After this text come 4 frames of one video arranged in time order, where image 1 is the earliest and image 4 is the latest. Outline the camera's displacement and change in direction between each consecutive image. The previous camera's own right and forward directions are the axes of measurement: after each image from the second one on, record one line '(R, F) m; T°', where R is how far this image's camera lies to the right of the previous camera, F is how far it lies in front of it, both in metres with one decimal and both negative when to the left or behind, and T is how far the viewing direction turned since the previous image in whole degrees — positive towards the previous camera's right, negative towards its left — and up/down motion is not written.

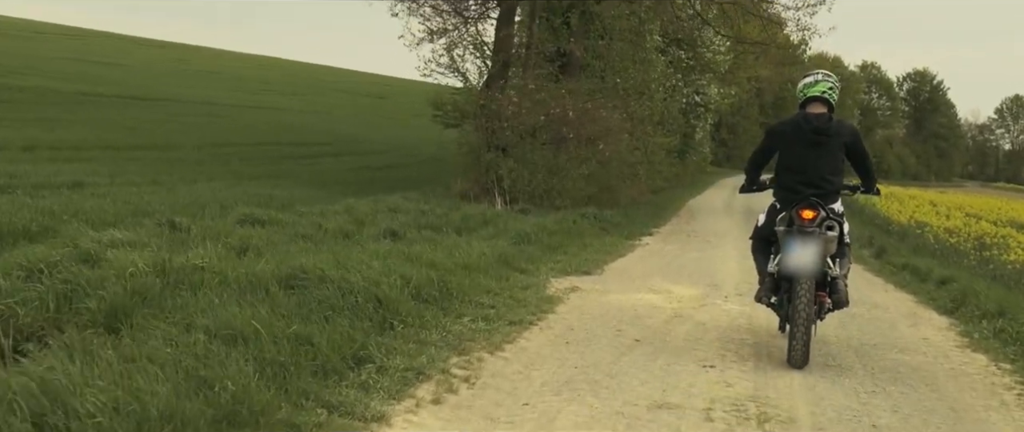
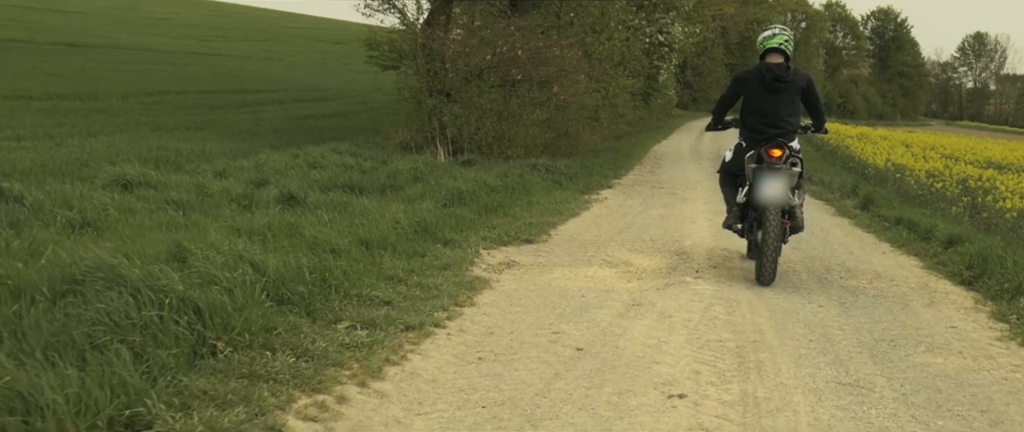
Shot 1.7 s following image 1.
(+0.4, +1.9) m; +2°
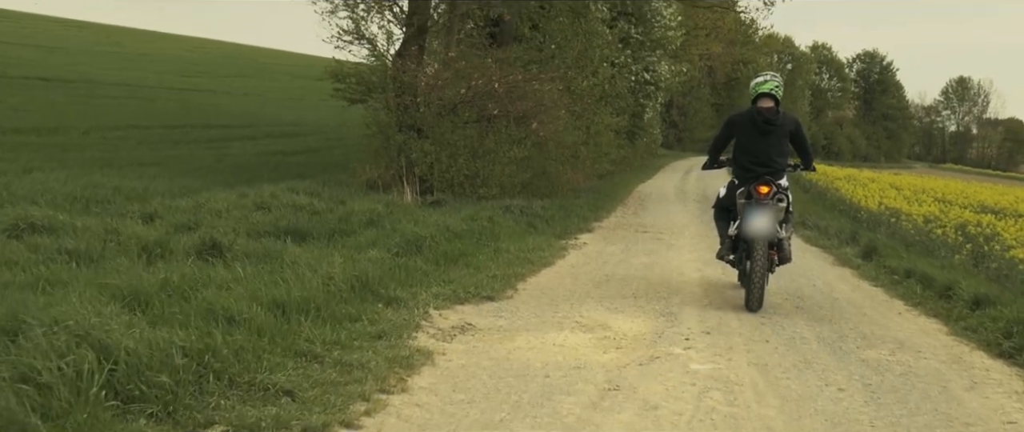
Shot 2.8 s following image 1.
(+0.2, +1.3) m; +1°
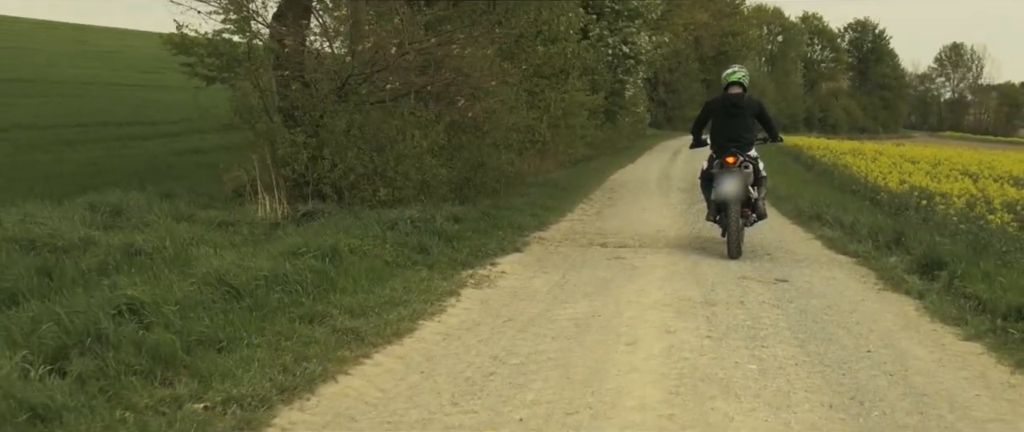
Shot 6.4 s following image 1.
(+1.1, +4.4) m; 0°
